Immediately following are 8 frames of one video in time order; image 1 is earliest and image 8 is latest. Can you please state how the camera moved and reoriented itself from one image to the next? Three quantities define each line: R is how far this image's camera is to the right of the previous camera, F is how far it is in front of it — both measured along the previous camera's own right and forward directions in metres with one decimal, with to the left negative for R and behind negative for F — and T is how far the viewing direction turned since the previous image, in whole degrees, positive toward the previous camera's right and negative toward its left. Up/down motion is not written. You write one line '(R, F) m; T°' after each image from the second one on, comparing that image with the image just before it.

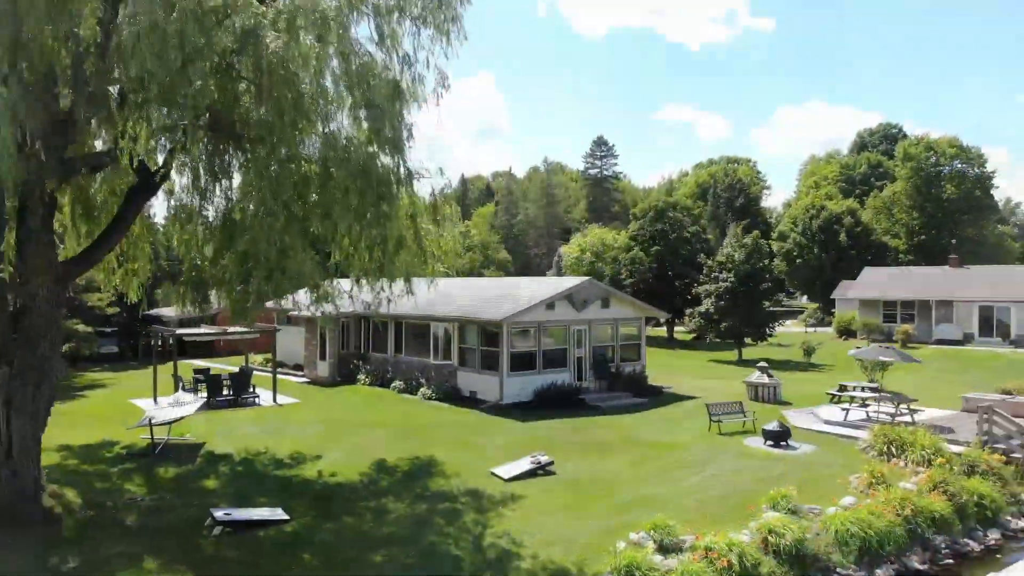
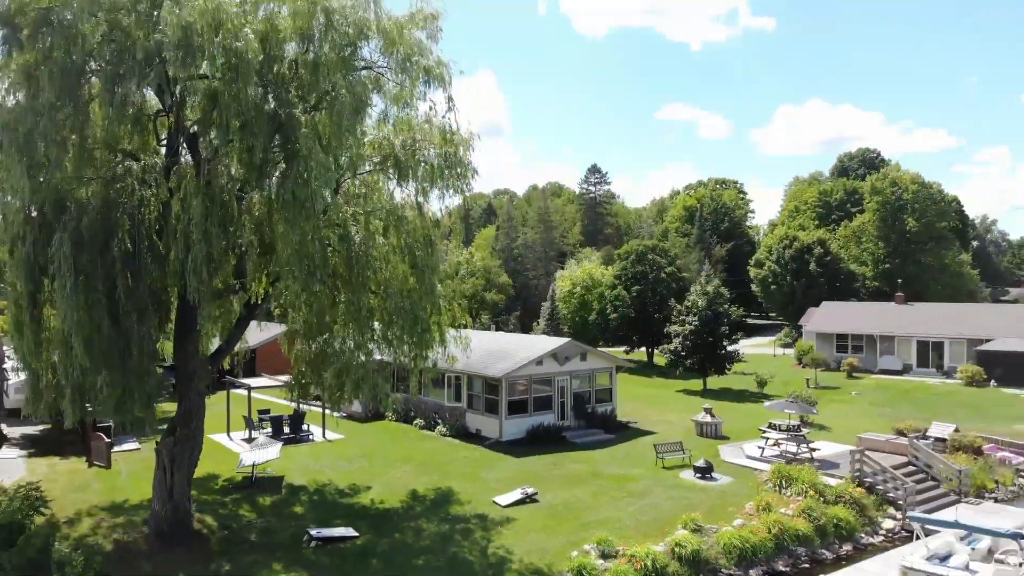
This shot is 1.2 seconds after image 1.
(+0.1, -3.4) m; 0°
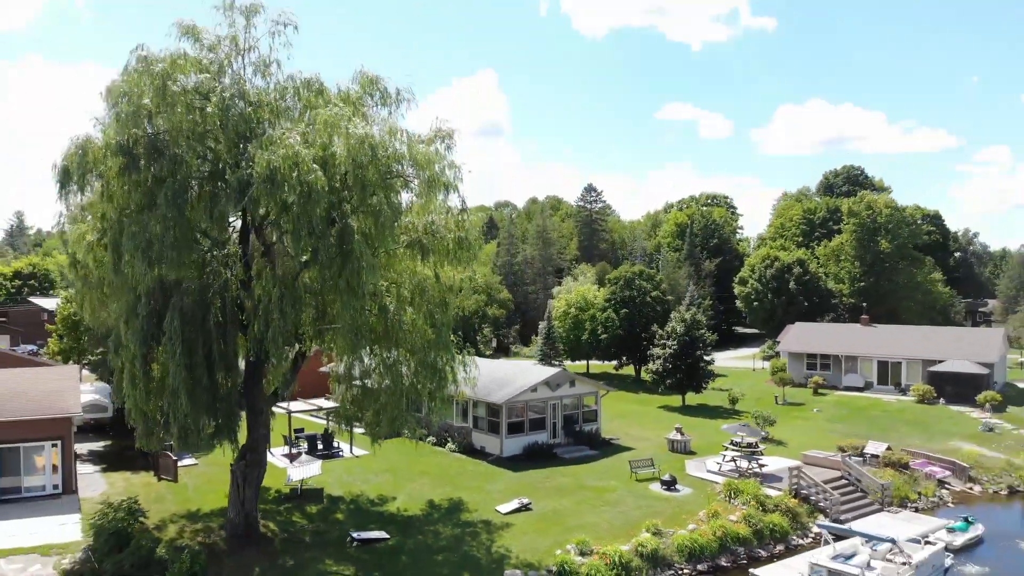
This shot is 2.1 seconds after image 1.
(0.0, -2.8) m; 0°
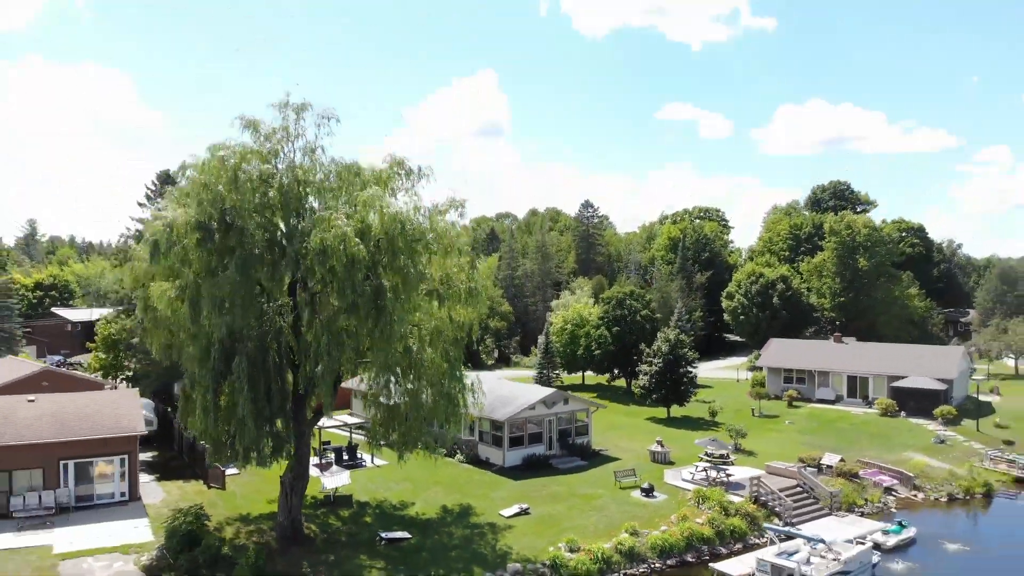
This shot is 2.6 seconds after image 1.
(0.0, -2.6) m; 0°
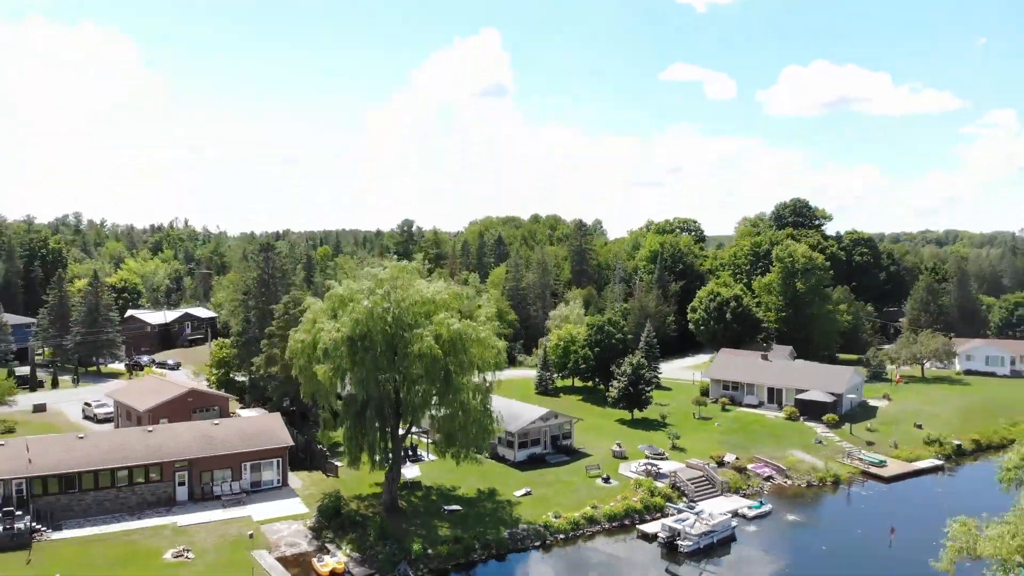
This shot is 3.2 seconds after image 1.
(-0.3, -10.5) m; 0°
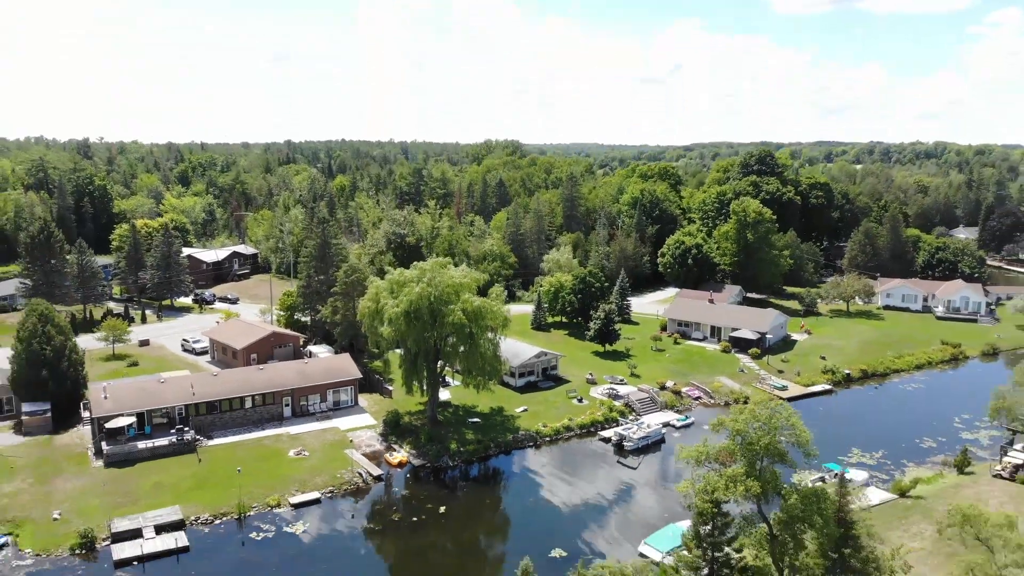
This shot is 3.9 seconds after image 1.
(-0.3, -11.5) m; 0°
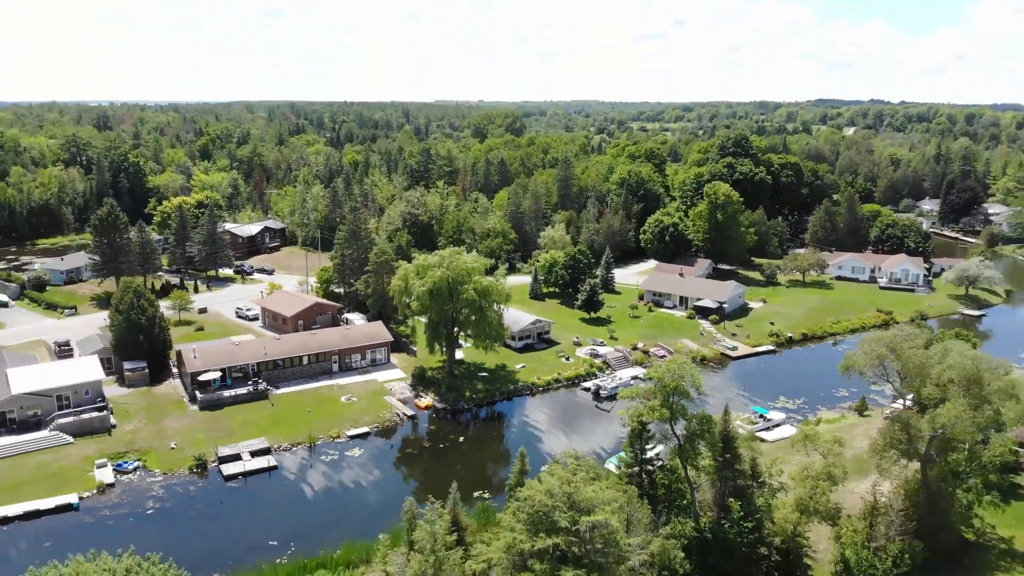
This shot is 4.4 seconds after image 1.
(-0.1, -10.1) m; 0°
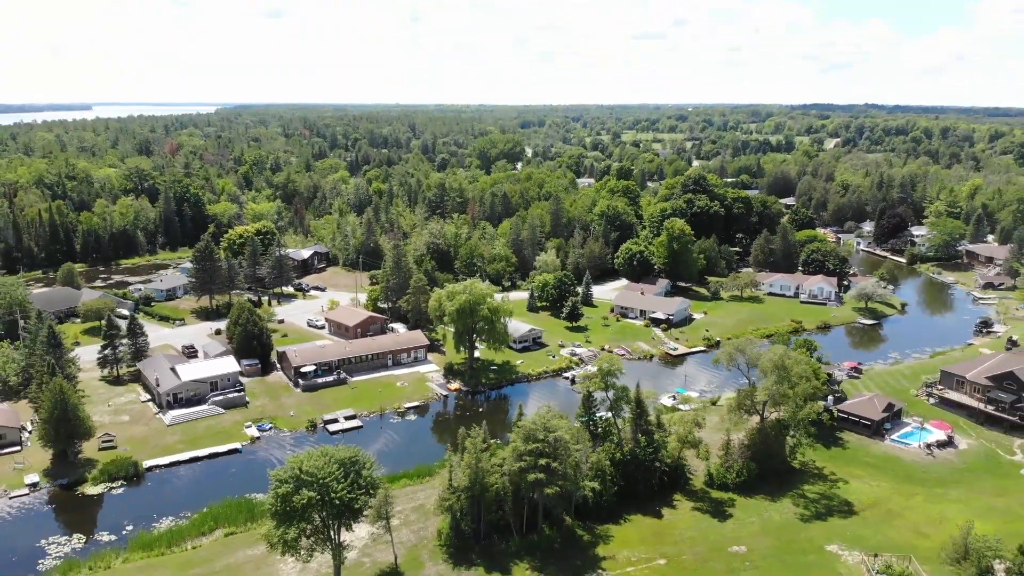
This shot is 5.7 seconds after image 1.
(-0.1, -21.5) m; 0°
